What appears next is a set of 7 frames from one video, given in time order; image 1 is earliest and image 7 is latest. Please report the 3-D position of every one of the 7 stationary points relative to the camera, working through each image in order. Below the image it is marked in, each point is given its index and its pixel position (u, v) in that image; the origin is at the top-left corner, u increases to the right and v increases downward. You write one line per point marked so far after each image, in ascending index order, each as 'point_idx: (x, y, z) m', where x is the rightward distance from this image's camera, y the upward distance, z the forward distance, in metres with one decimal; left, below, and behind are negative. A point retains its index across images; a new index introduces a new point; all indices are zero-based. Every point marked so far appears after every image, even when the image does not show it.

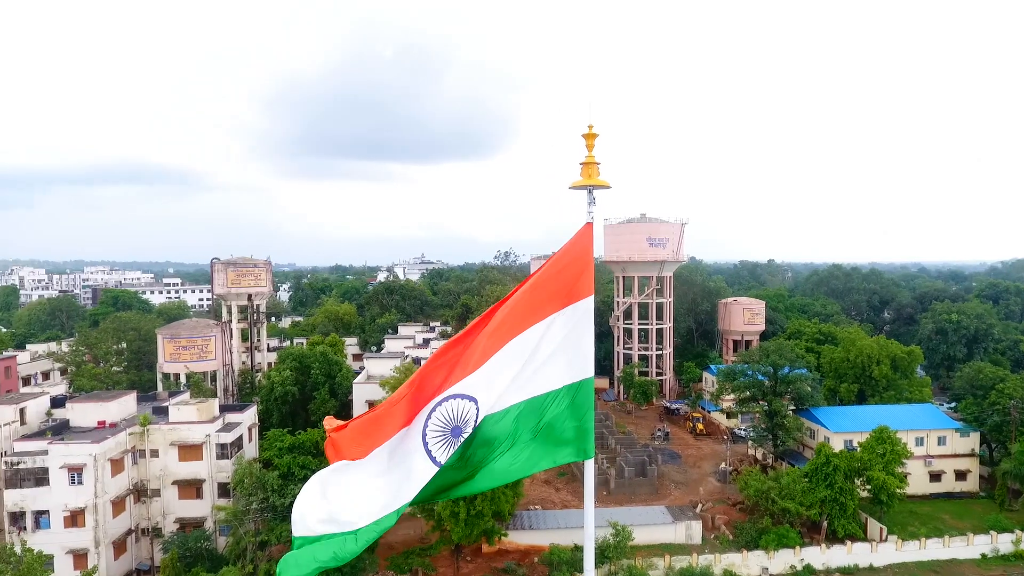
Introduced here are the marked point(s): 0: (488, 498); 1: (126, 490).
0: (-0.6, -5.8, +17.3) m
1: (-11.9, -6.3, +19.5) m
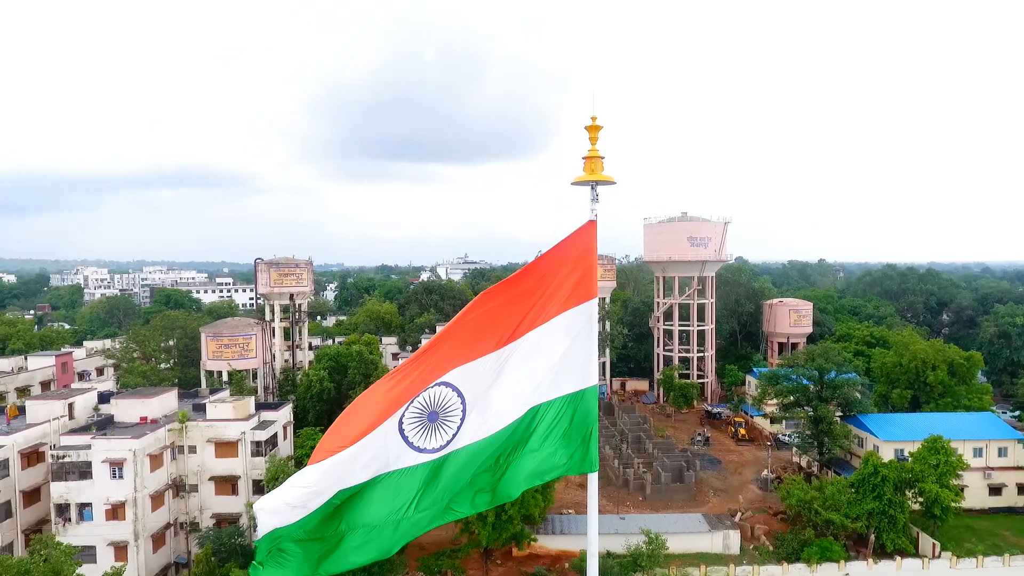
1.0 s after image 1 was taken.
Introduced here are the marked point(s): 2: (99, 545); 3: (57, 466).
0: (+0.2, -5.8, +17.0) m
1: (-11.0, -6.2, +20.0) m
2: (-12.2, -7.6, +18.5) m
3: (-13.5, -5.3, +18.7) m
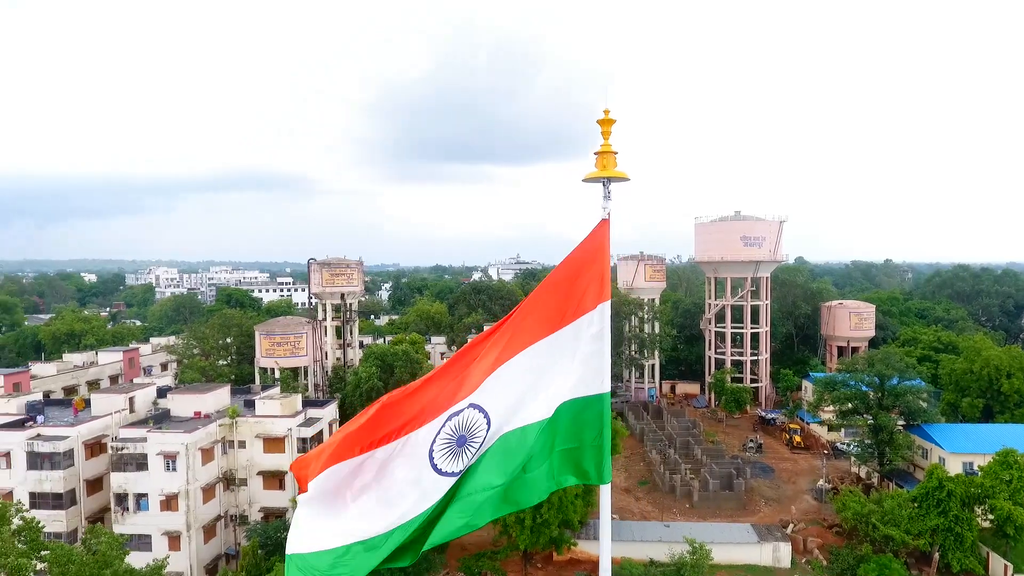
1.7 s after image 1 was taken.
0: (+1.2, -5.8, +16.7) m
1: (-9.7, -6.2, +20.6) m
2: (-11.0, -7.6, +19.3) m
3: (-12.3, -5.3, +19.6) m
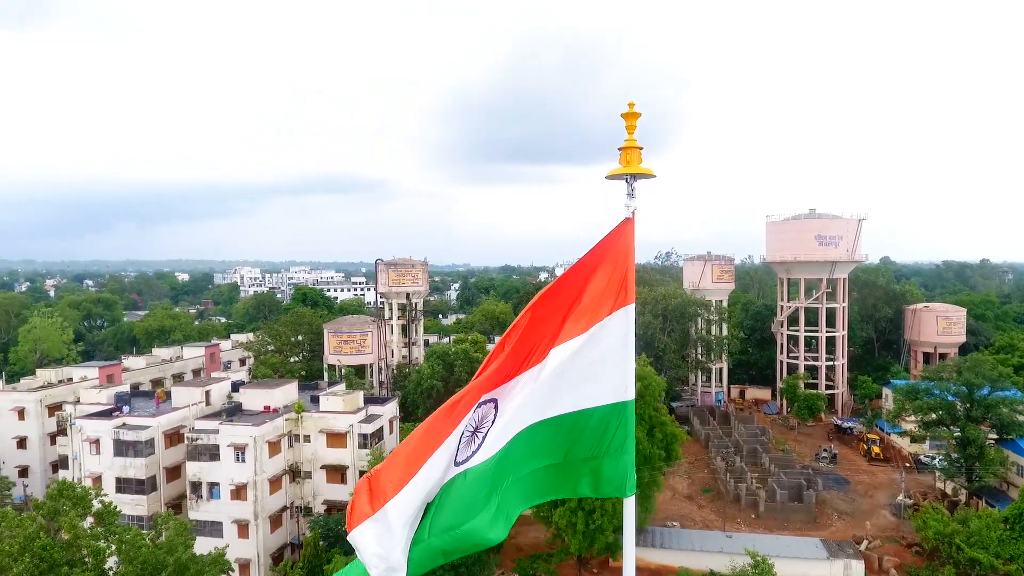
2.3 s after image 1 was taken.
0: (+2.6, -5.9, +16.4) m
1: (-7.8, -6.2, +21.5) m
2: (-9.2, -7.5, +20.3) m
3: (-10.5, -5.2, +20.7) m
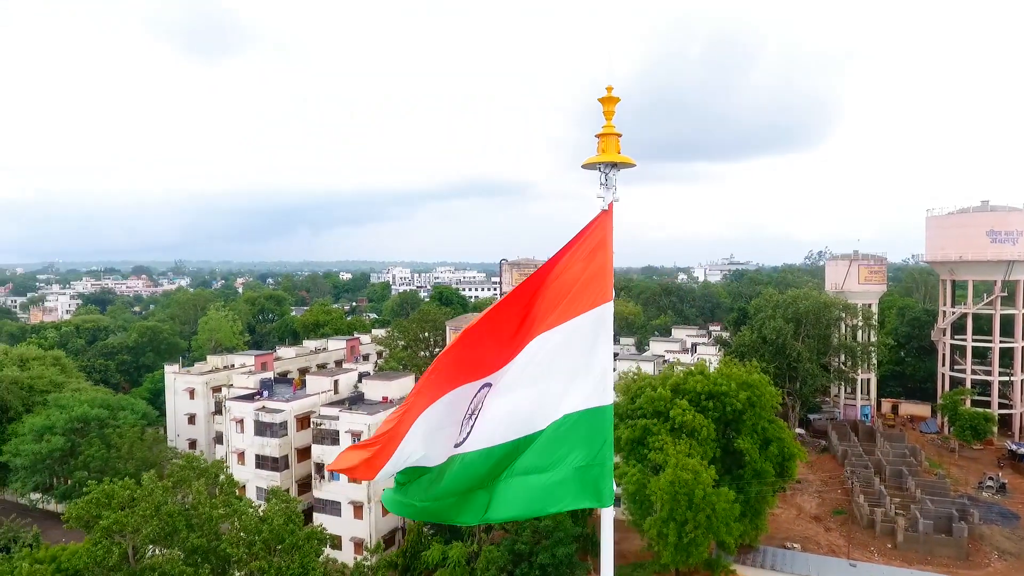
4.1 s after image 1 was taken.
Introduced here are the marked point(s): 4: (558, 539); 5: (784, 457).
0: (+4.8, -5.9, +15.5) m
1: (-4.2, -6.1, +22.7) m
2: (-5.9, -7.4, +21.9) m
3: (-7.0, -5.1, +22.6) m
4: (+1.2, -6.8, +17.0) m
5: (+8.4, -5.2, +19.3) m
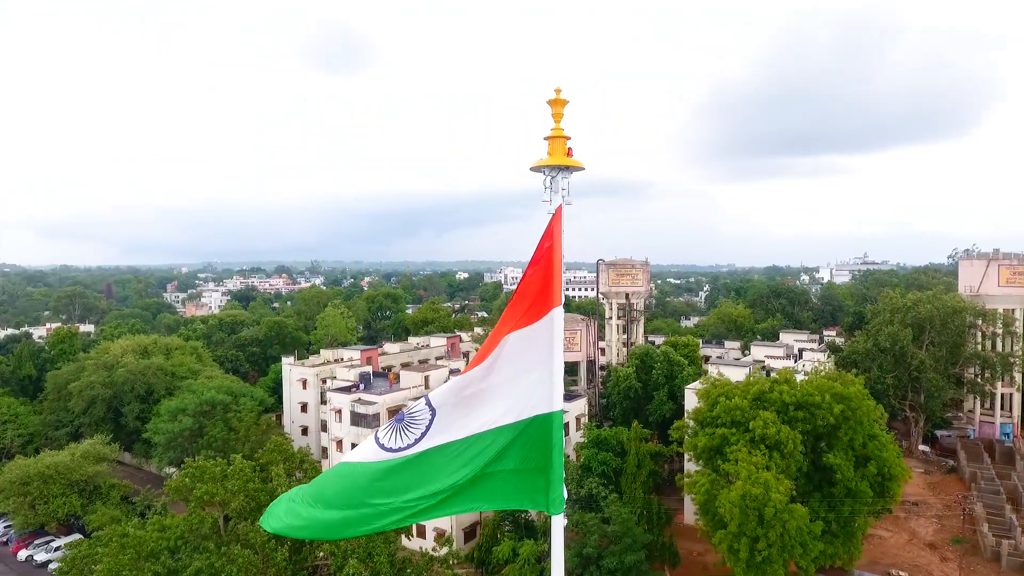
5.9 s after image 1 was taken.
0: (+6.3, -5.9, +14.5) m
1: (-1.3, -6.1, +23.3) m
2: (-3.1, -7.4, +22.7) m
3: (-4.1, -5.1, +23.6) m
4: (+3.0, -6.8, +16.6) m
5: (+10.5, -5.2, +17.7) m
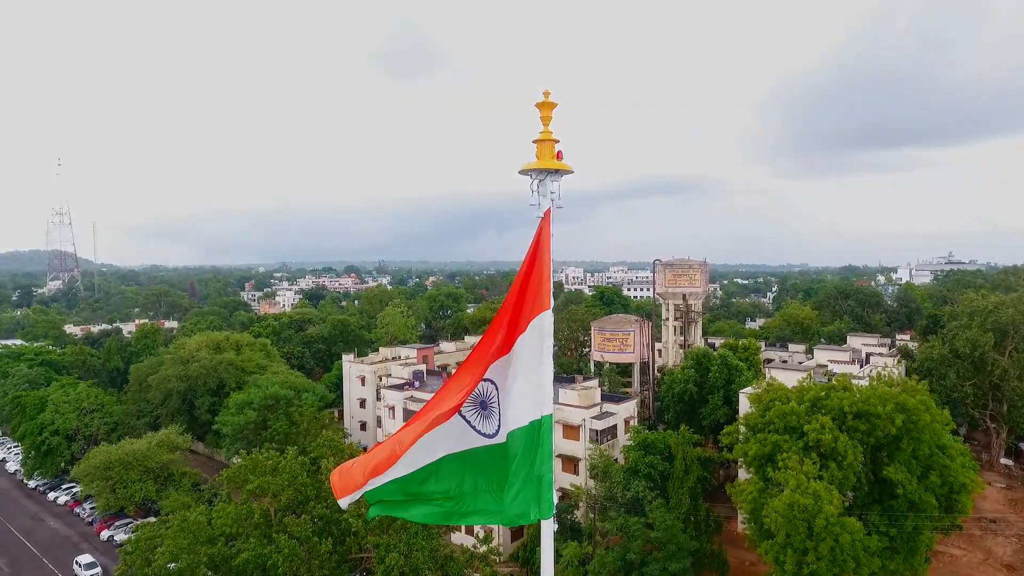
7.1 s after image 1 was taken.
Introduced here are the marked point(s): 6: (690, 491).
0: (+7.1, -6.0, +13.9) m
1: (+0.5, -6.1, +23.3) m
2: (-1.4, -7.4, +23.0) m
3: (-2.2, -5.1, +23.9) m
4: (+4.1, -6.8, +16.3) m
5: (+11.6, -5.3, +16.6) m
6: (+5.4, -6.1, +19.0) m
